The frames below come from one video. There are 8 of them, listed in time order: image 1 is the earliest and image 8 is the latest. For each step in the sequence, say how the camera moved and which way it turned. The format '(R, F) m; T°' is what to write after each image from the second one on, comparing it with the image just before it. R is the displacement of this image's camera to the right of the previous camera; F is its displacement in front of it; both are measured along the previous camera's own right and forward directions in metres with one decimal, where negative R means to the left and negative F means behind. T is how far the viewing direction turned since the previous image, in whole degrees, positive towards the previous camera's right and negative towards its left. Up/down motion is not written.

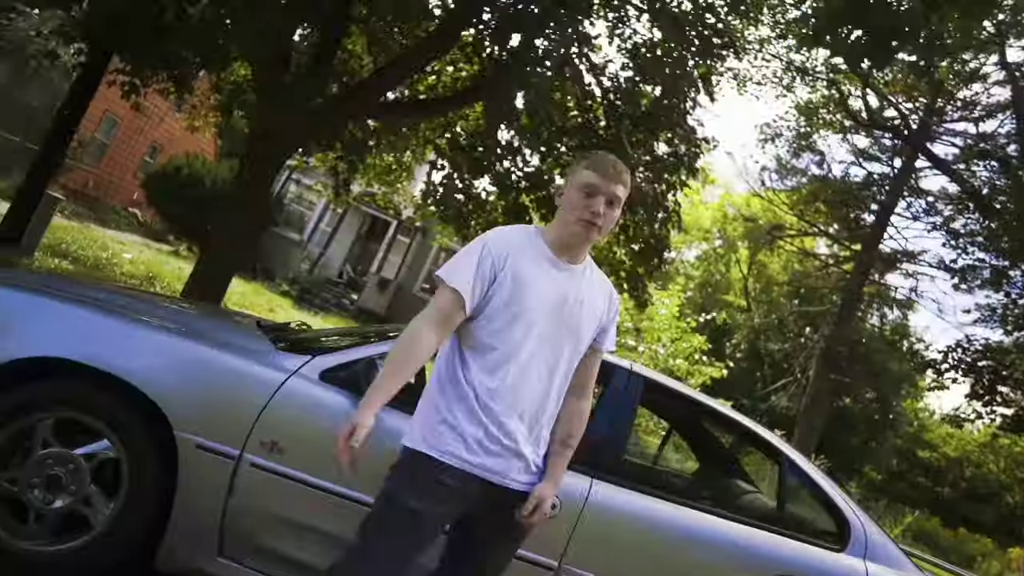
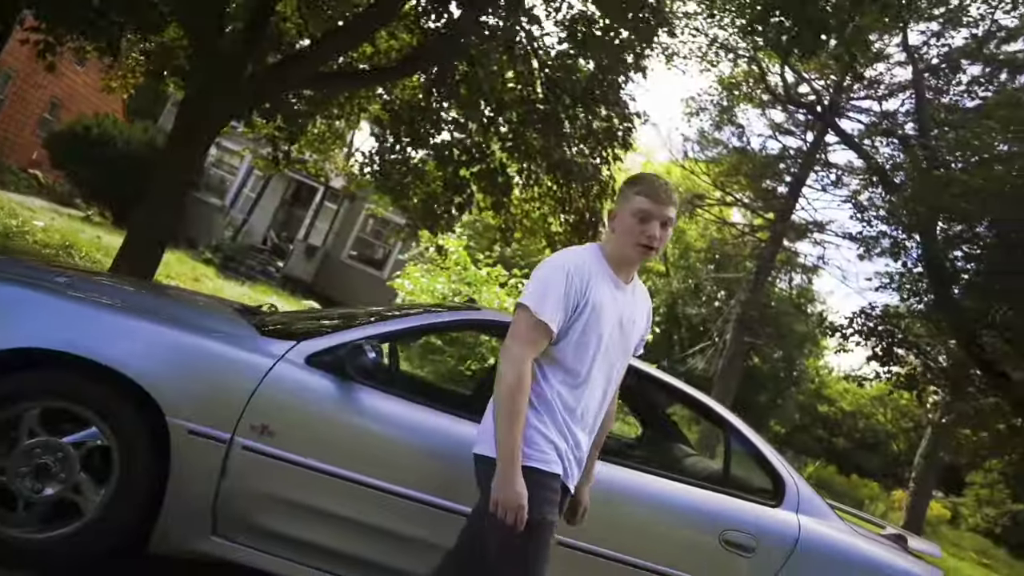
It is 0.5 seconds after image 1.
(-0.3, -0.2) m; +6°
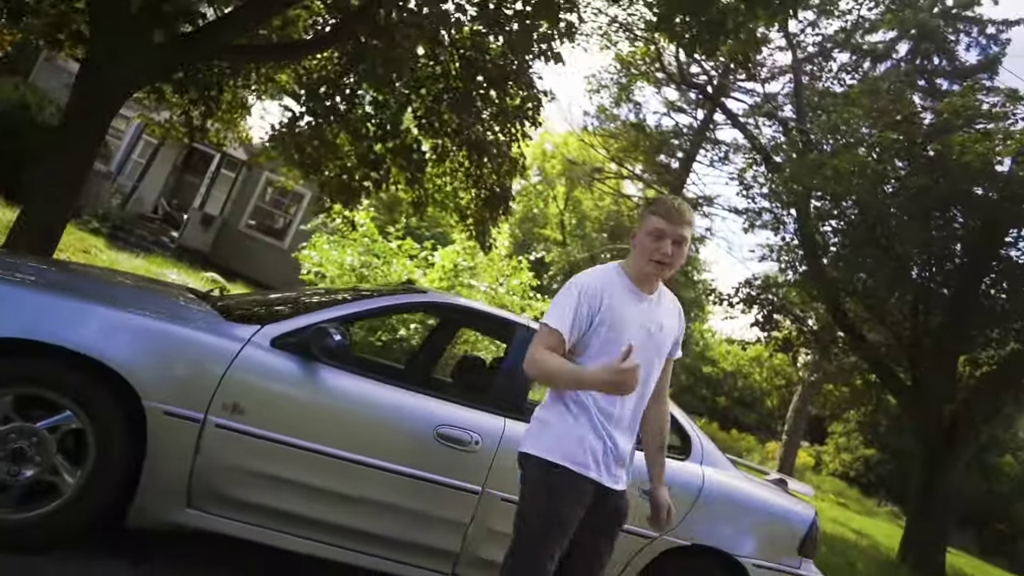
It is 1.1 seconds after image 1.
(-0.3, -0.3) m; +8°
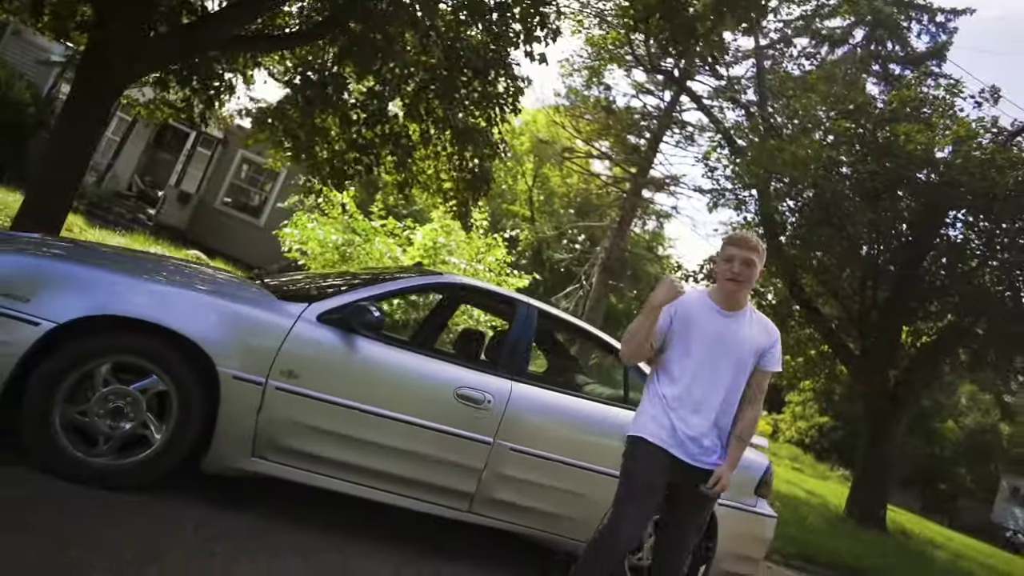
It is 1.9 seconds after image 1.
(-0.2, -0.6) m; +3°
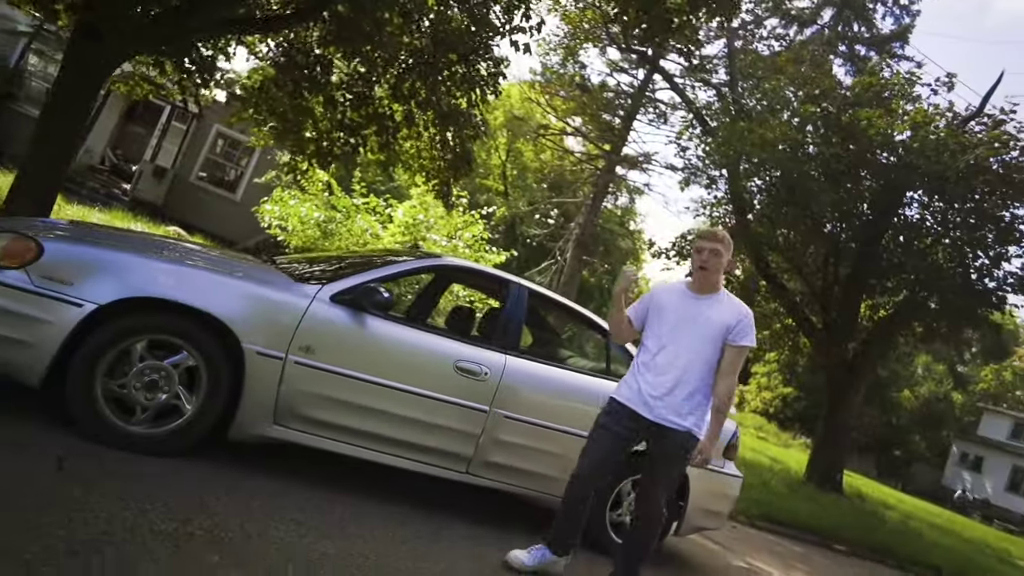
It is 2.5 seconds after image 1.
(-0.2, -0.4) m; +2°
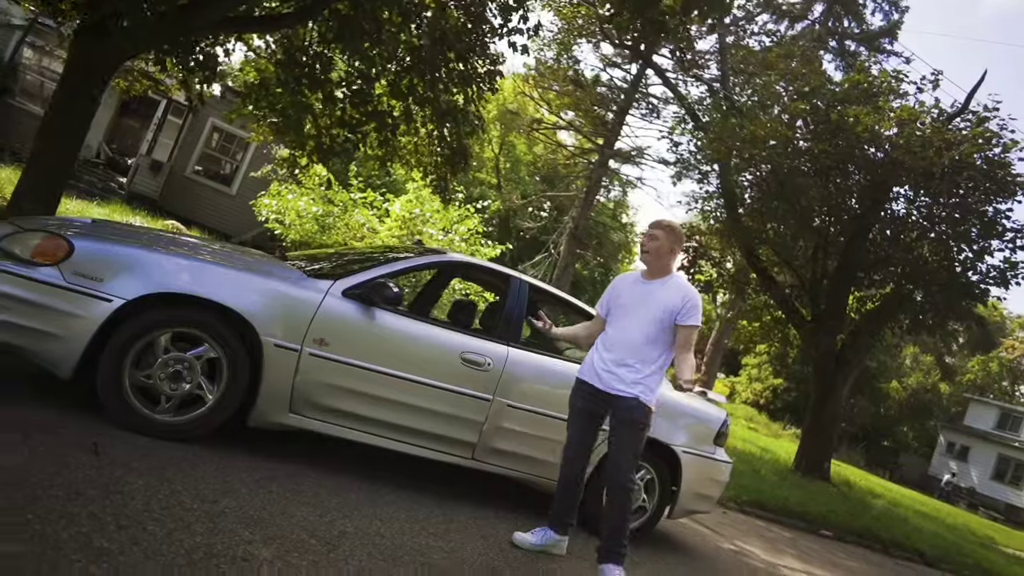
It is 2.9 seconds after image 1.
(-0.1, -0.2) m; +1°
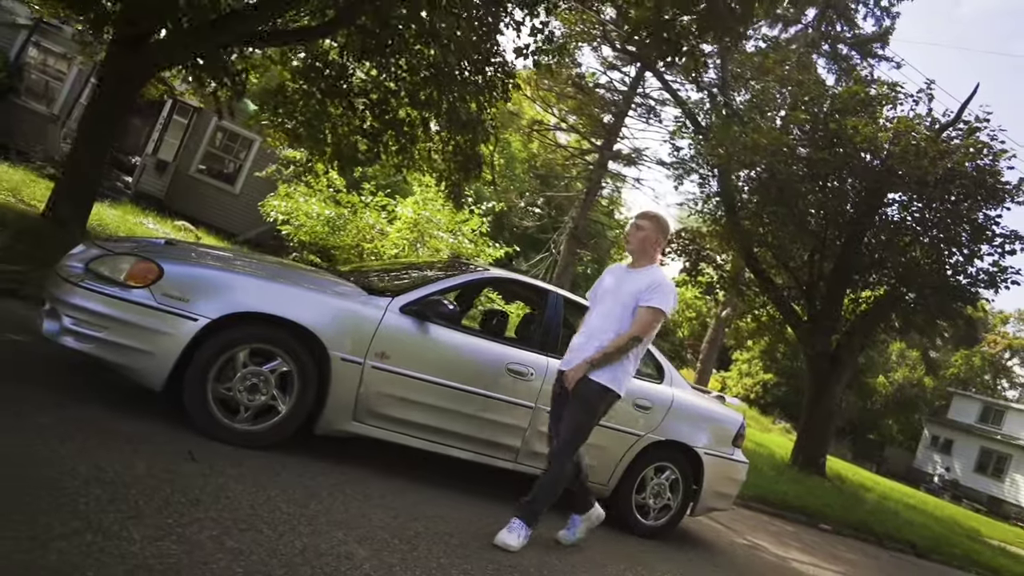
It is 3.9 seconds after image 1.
(-0.4, -0.4) m; +1°
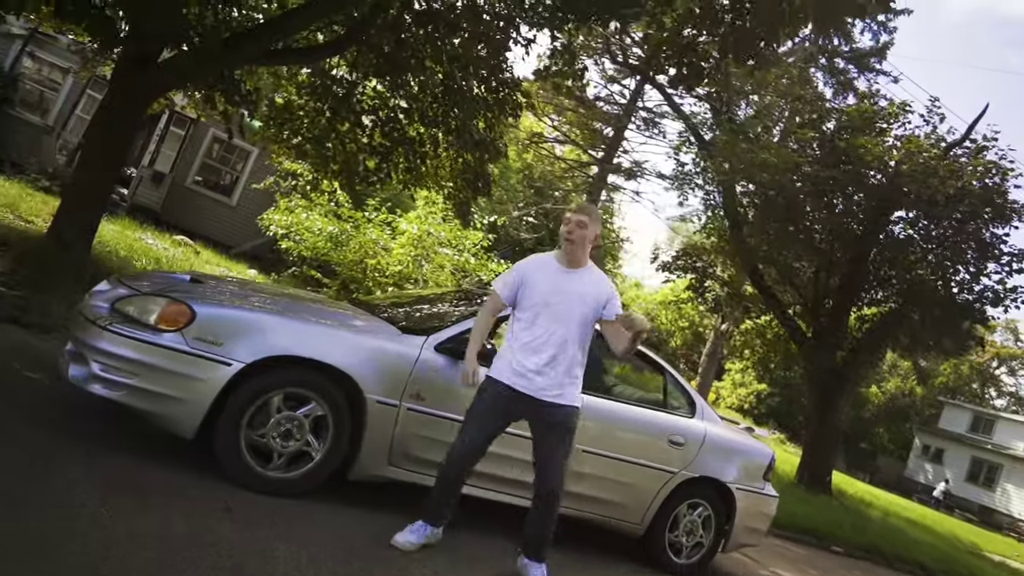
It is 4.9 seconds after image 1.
(-0.3, +0.2) m; +1°
